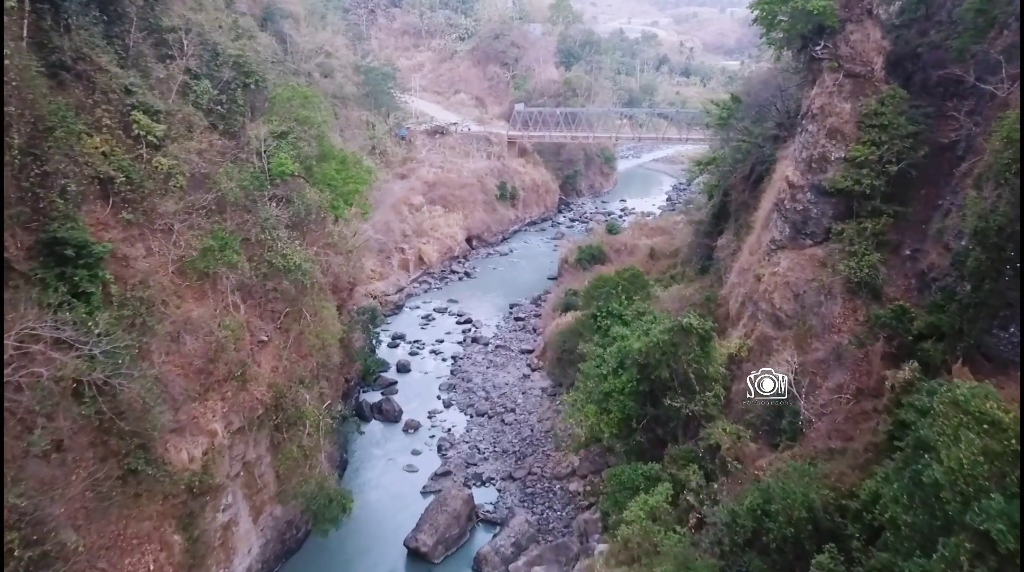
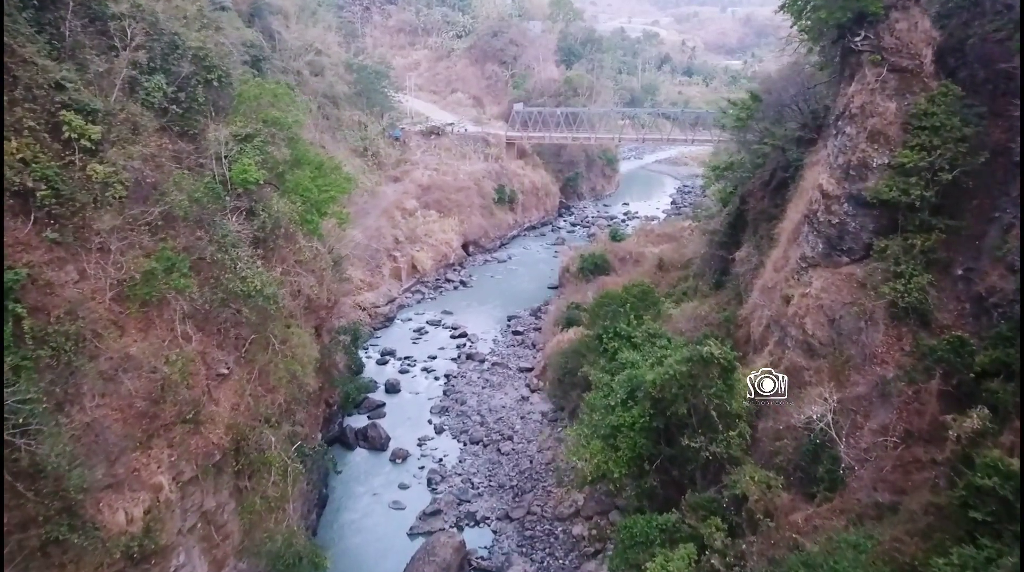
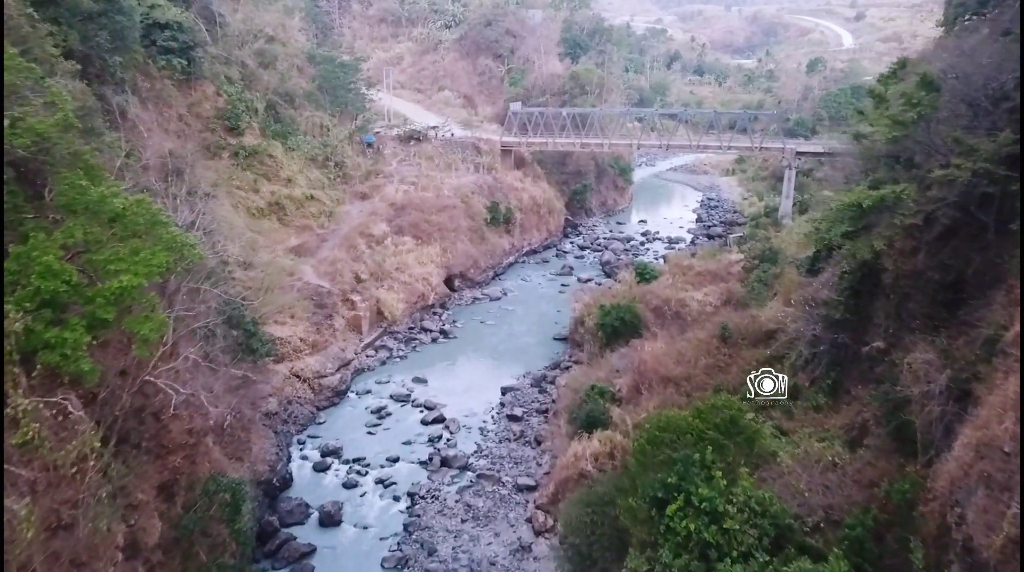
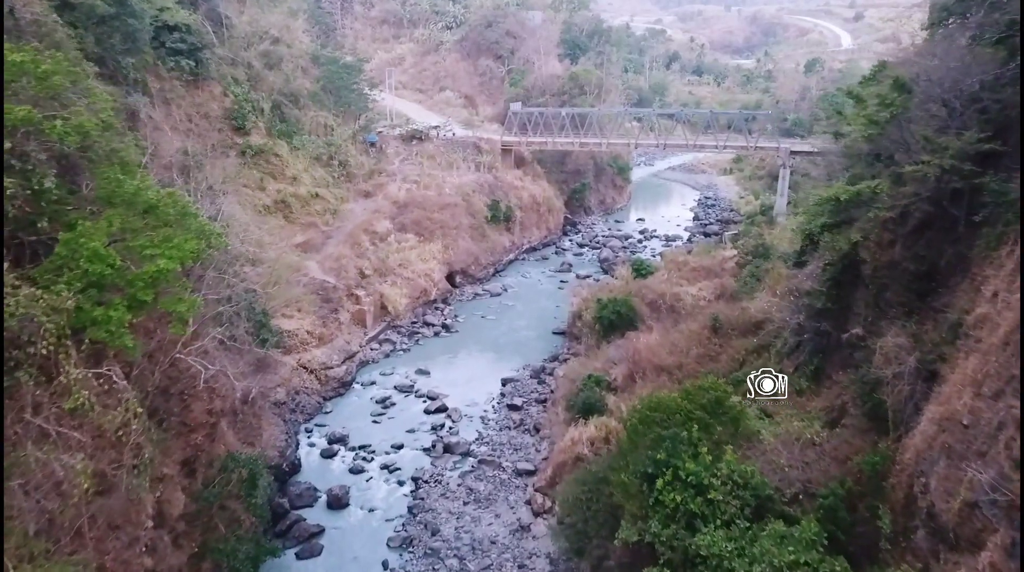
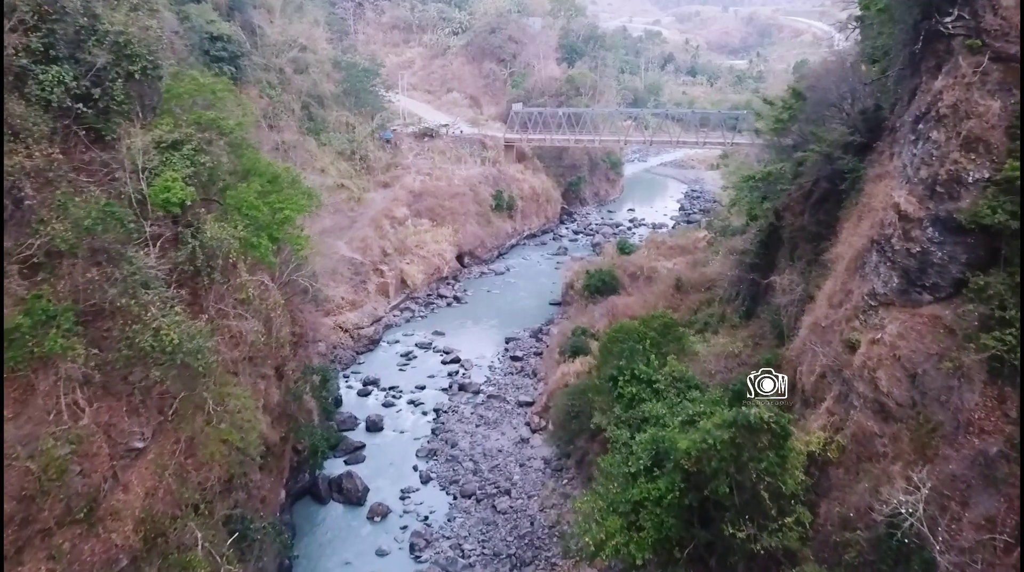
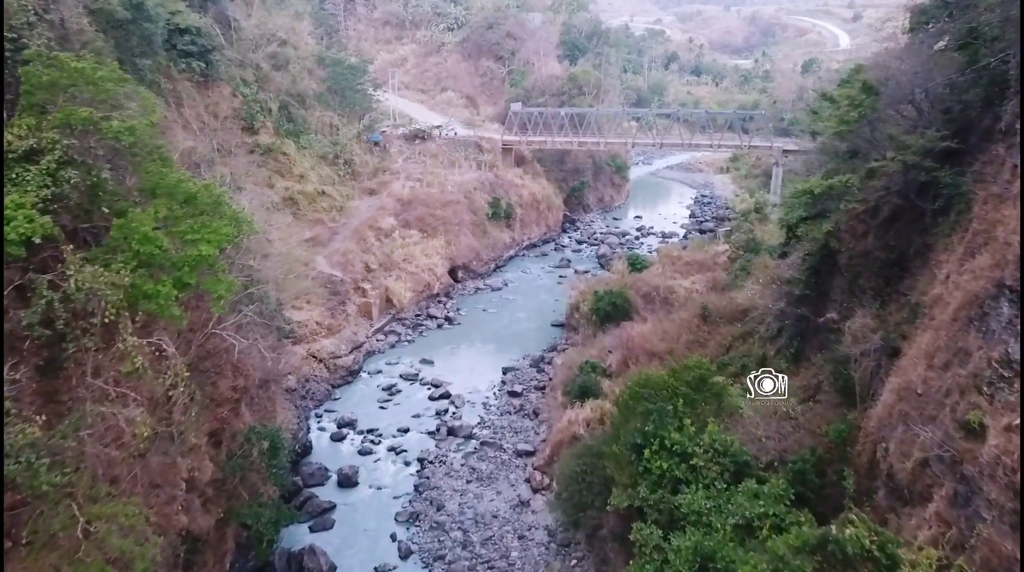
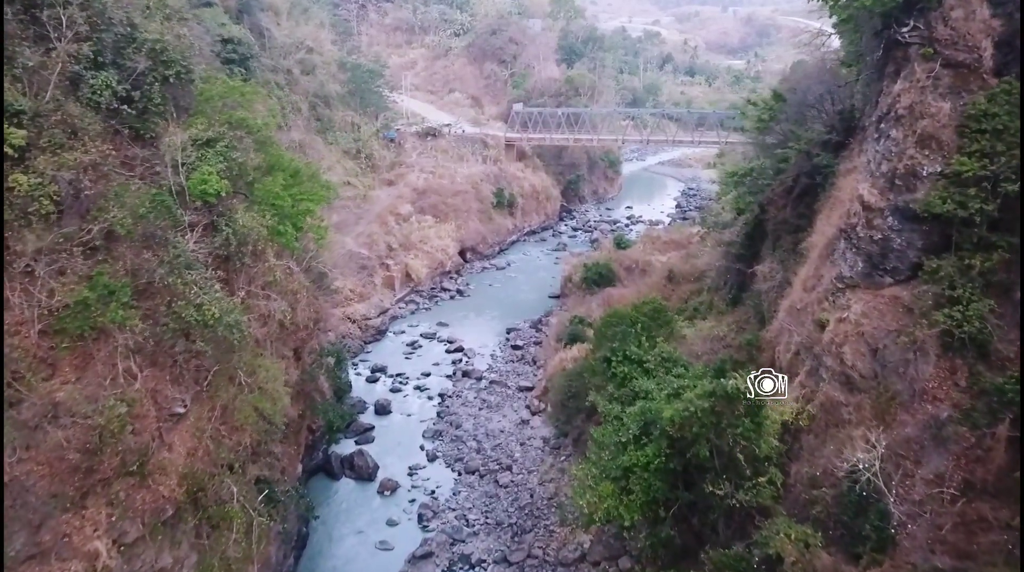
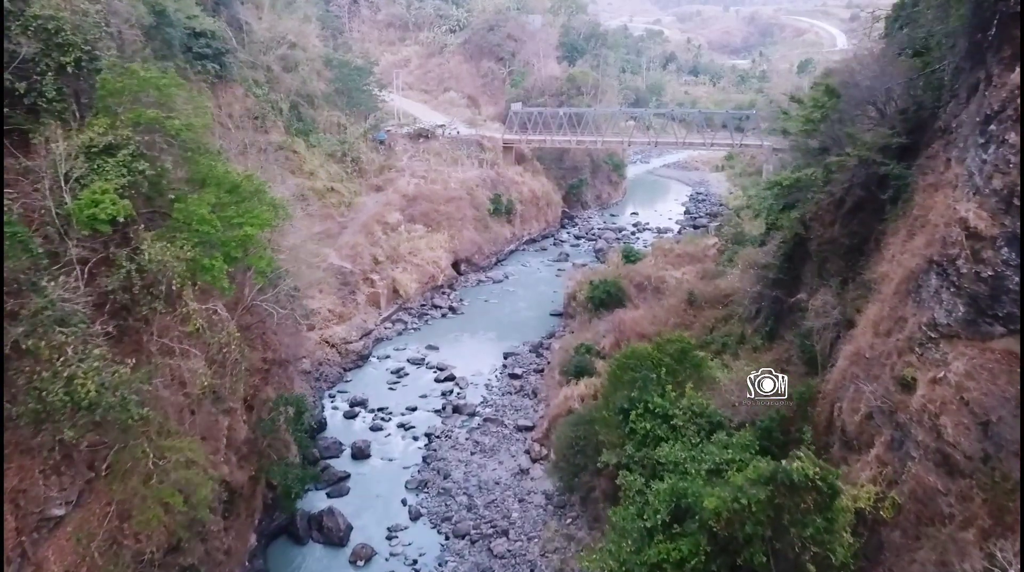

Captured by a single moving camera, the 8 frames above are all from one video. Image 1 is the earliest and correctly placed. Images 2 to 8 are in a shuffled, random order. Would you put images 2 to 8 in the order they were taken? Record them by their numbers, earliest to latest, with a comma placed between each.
2, 7, 5, 8, 6, 4, 3
